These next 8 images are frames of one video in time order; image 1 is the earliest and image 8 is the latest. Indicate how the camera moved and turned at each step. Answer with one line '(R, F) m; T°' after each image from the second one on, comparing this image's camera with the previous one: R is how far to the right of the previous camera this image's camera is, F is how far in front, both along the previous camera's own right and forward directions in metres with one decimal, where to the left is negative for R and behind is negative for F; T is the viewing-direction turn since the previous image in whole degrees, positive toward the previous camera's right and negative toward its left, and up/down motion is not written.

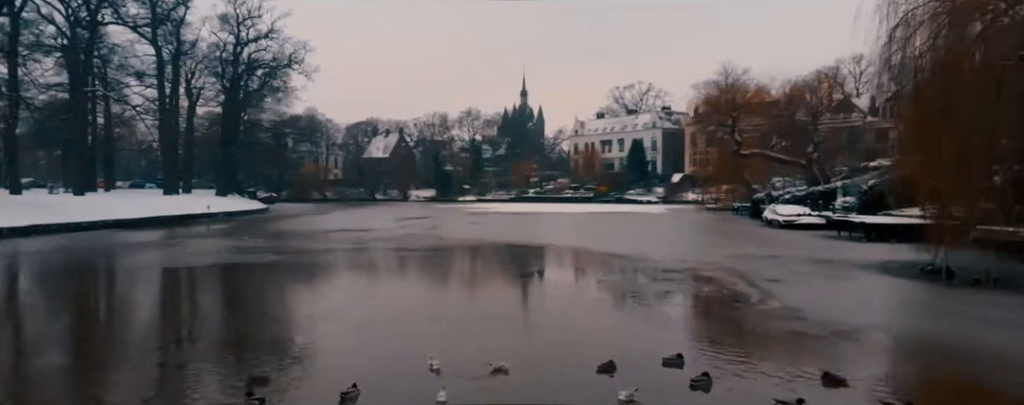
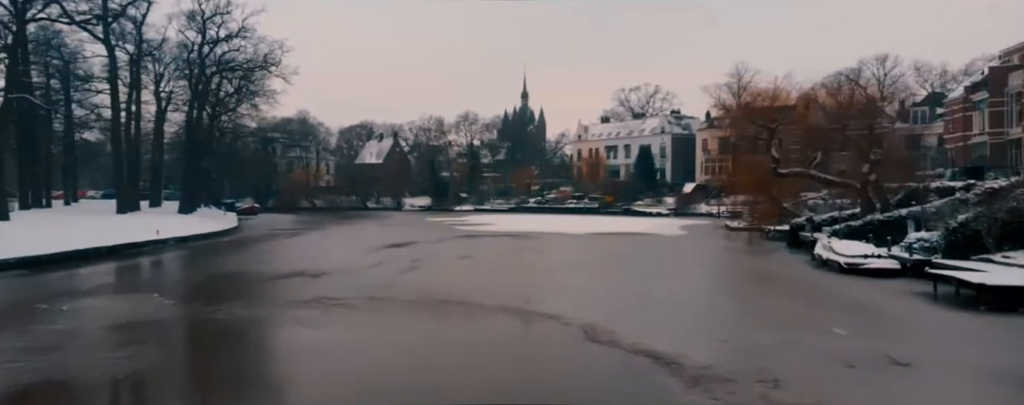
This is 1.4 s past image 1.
(+0.1, +2.5) m; 0°
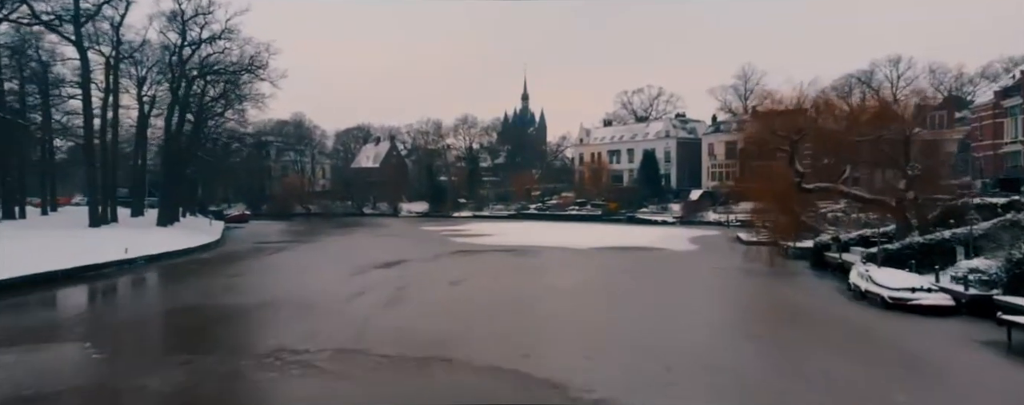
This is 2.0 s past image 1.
(0.0, +1.2) m; 0°
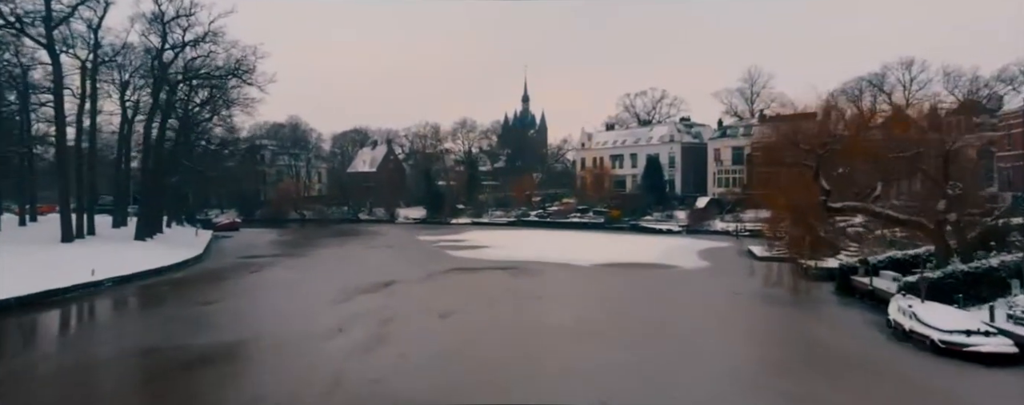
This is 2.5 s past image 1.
(0.0, +1.1) m; 0°
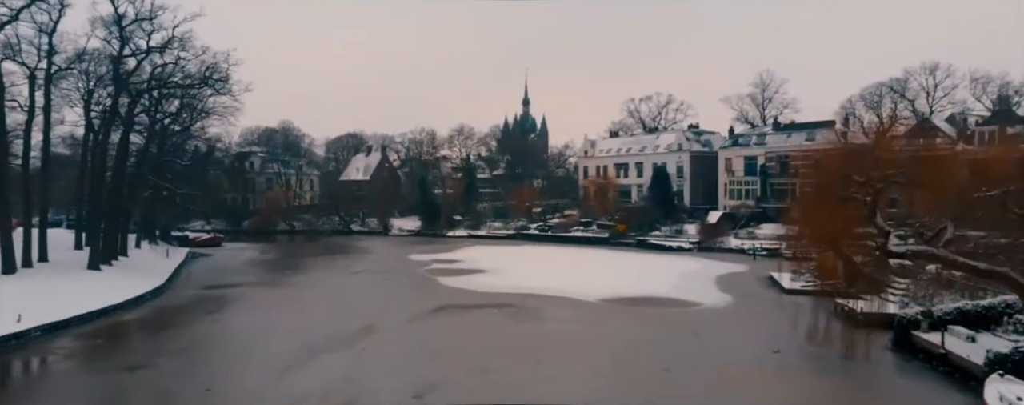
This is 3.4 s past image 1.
(+0.1, +1.9) m; 0°
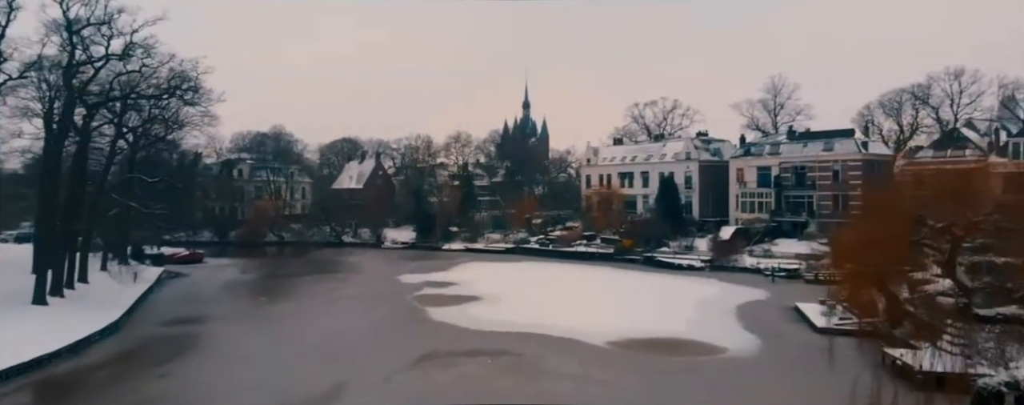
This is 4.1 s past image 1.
(+0.1, +1.8) m; 0°
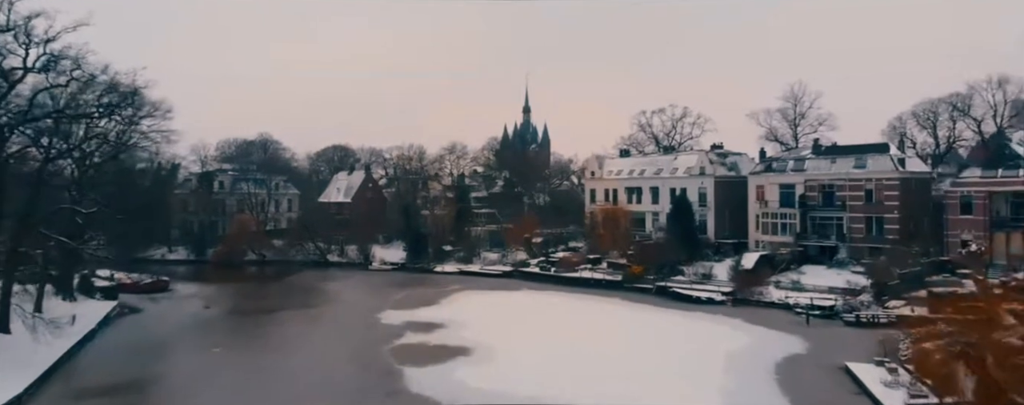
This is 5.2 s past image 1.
(+0.1, +2.7) m; 0°
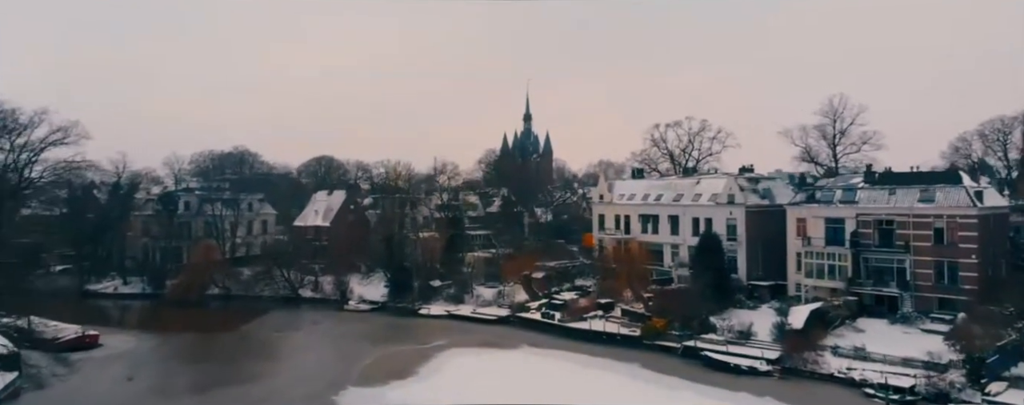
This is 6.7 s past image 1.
(+0.1, +4.2) m; 0°
